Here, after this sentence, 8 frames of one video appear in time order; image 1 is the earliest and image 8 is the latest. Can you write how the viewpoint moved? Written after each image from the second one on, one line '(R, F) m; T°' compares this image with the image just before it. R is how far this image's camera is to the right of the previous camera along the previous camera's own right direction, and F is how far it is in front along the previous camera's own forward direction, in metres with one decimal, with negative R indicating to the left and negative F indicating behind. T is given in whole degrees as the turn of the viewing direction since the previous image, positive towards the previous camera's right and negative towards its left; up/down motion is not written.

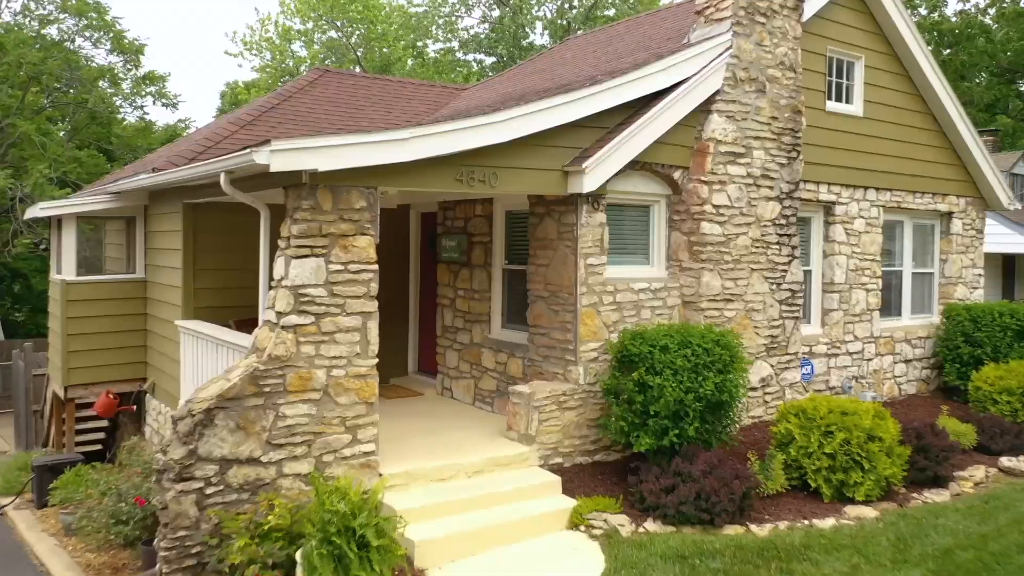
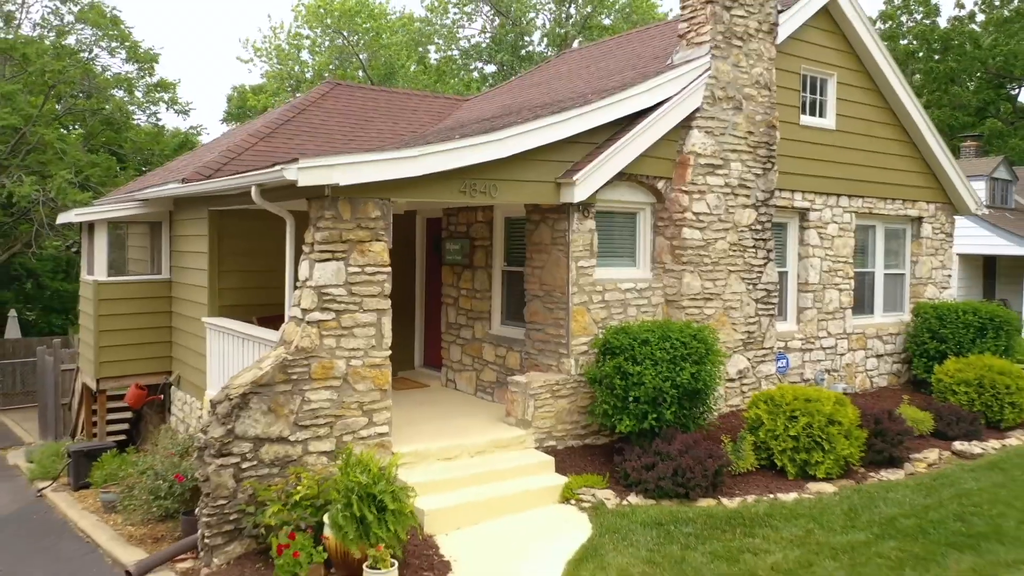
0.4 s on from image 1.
(0.0, -0.8) m; 0°
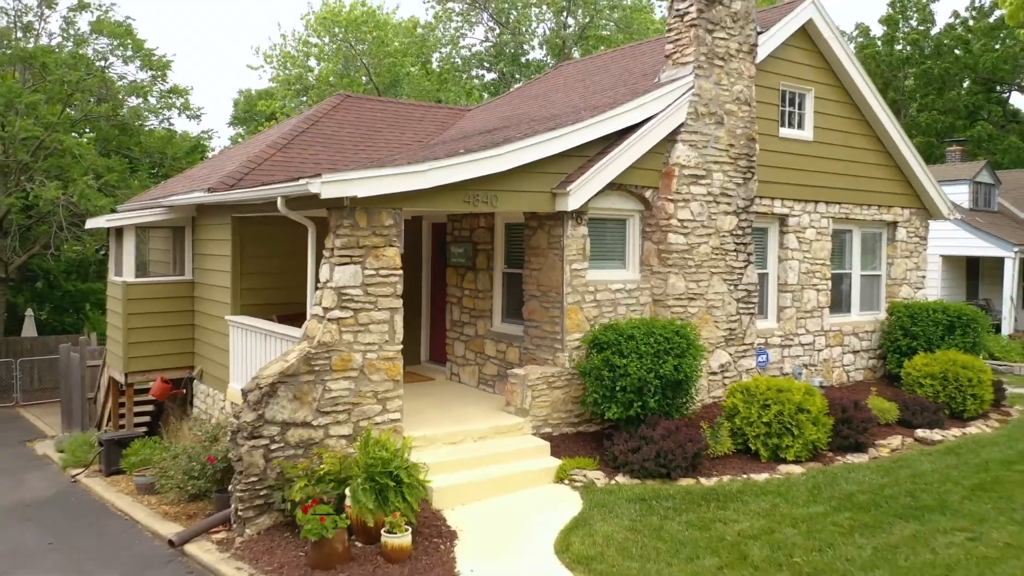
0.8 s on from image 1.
(0.0, -0.7) m; 0°
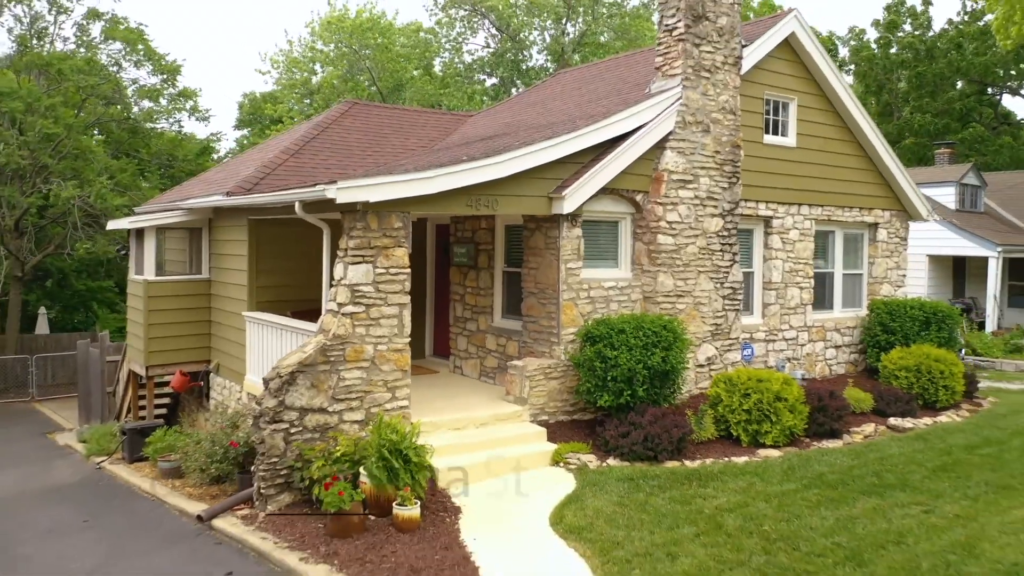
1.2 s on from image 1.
(0.0, -0.6) m; 0°
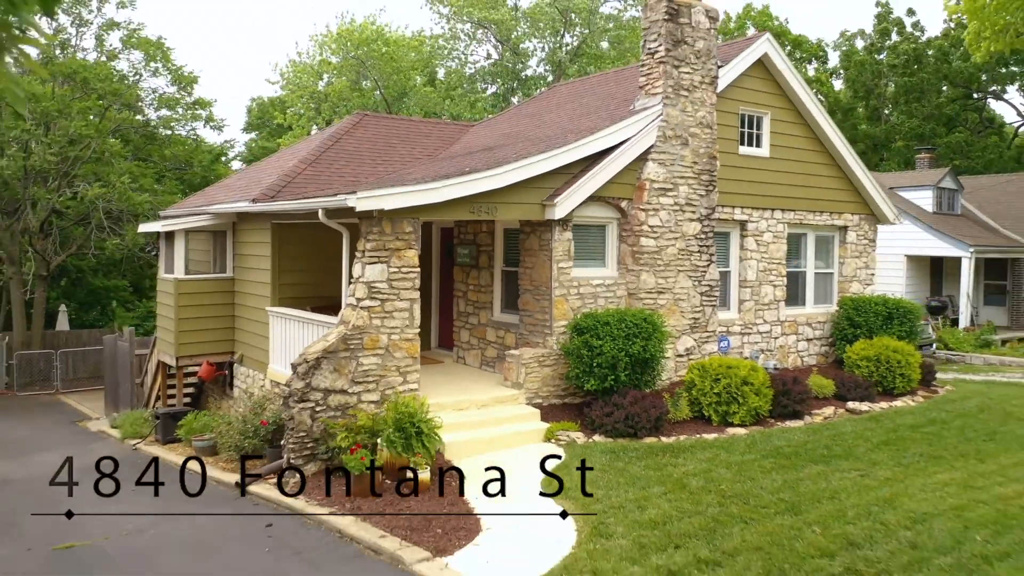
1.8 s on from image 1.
(0.0, -1.1) m; 0°
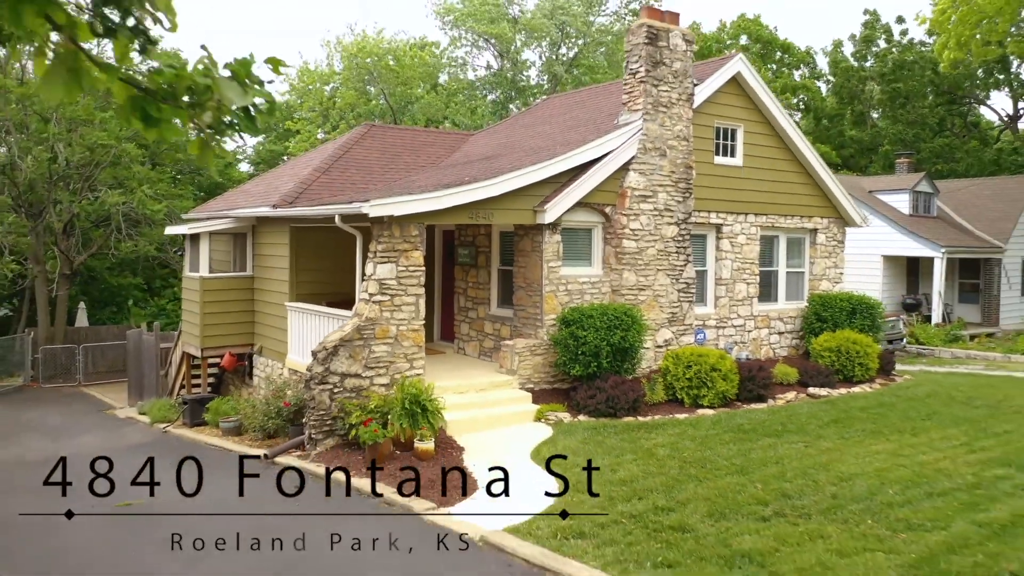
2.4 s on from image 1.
(+0.1, -1.2) m; 0°
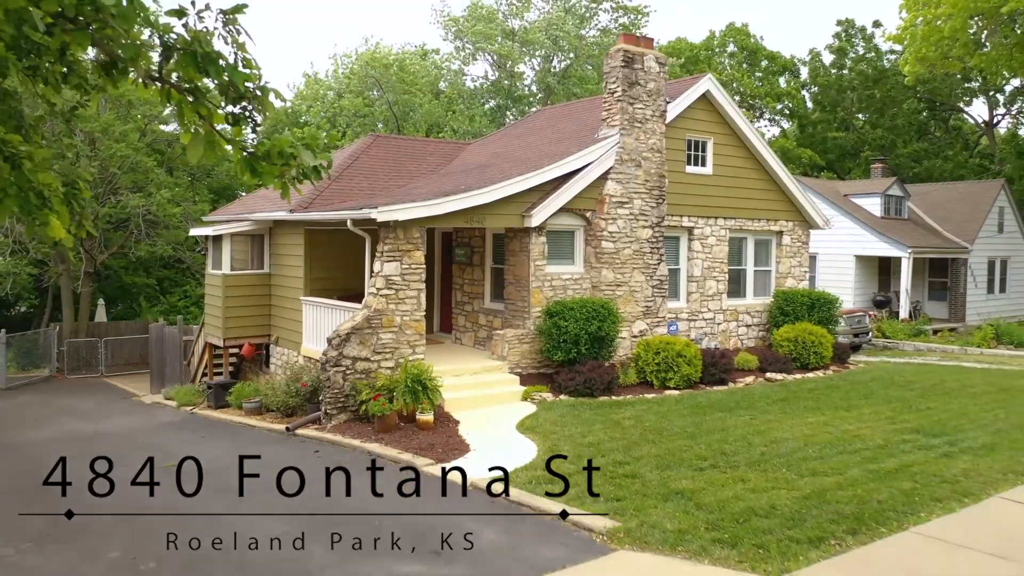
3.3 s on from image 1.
(+0.1, -1.5) m; 0°
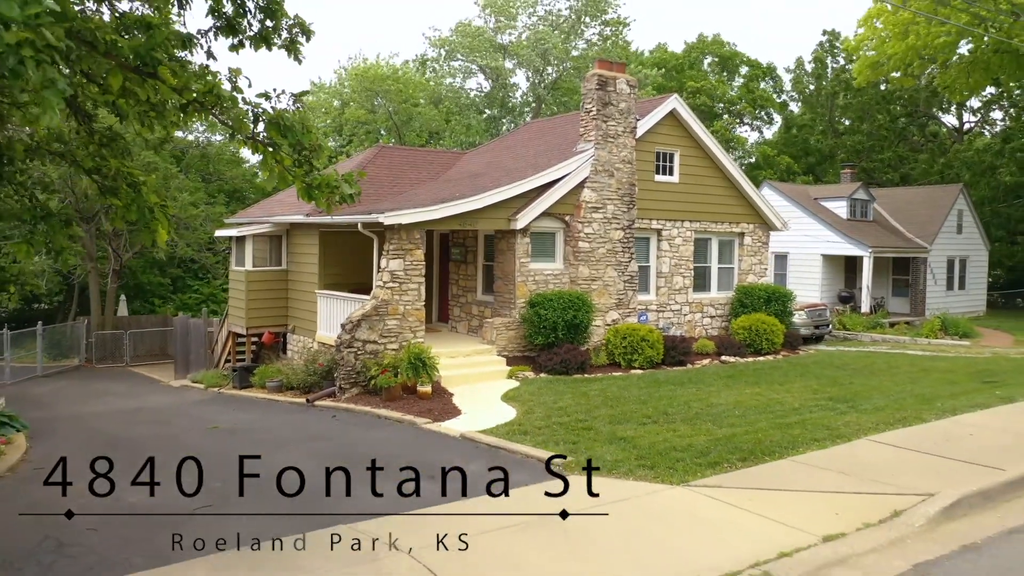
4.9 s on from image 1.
(+0.2, -2.0) m; 0°
